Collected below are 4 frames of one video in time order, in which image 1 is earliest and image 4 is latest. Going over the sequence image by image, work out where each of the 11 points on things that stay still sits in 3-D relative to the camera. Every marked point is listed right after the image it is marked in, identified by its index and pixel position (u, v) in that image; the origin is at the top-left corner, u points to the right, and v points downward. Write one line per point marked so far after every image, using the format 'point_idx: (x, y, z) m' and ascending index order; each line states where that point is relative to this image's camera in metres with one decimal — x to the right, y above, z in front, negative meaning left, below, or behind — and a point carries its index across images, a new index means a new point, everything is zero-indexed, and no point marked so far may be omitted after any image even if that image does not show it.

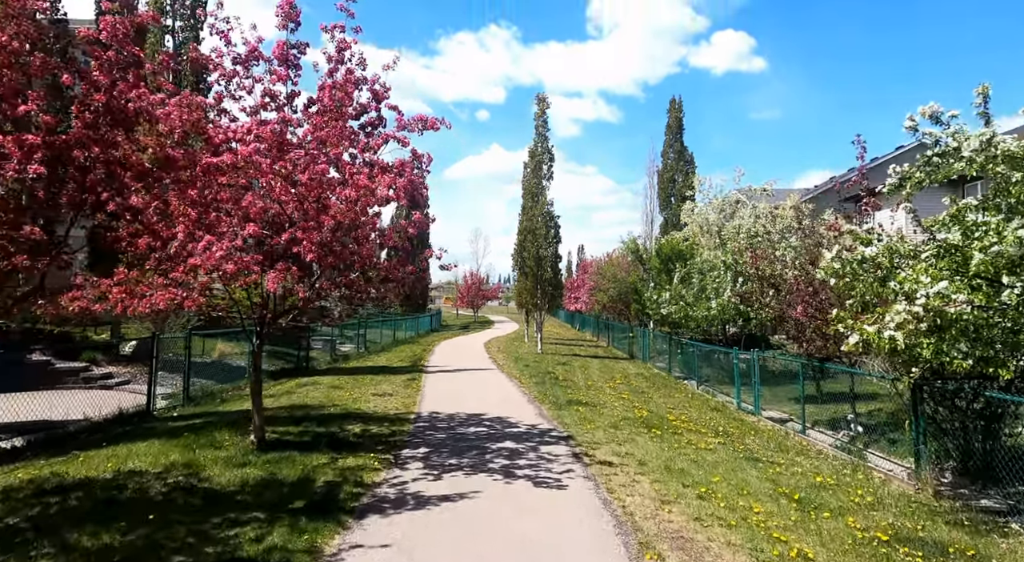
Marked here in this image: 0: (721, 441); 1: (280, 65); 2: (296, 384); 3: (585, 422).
0: (+3.2, -2.5, +10.7) m
1: (-2.8, +2.6, +8.3) m
2: (-5.0, -2.4, +16.1) m
3: (+1.2, -2.3, +11.4) m
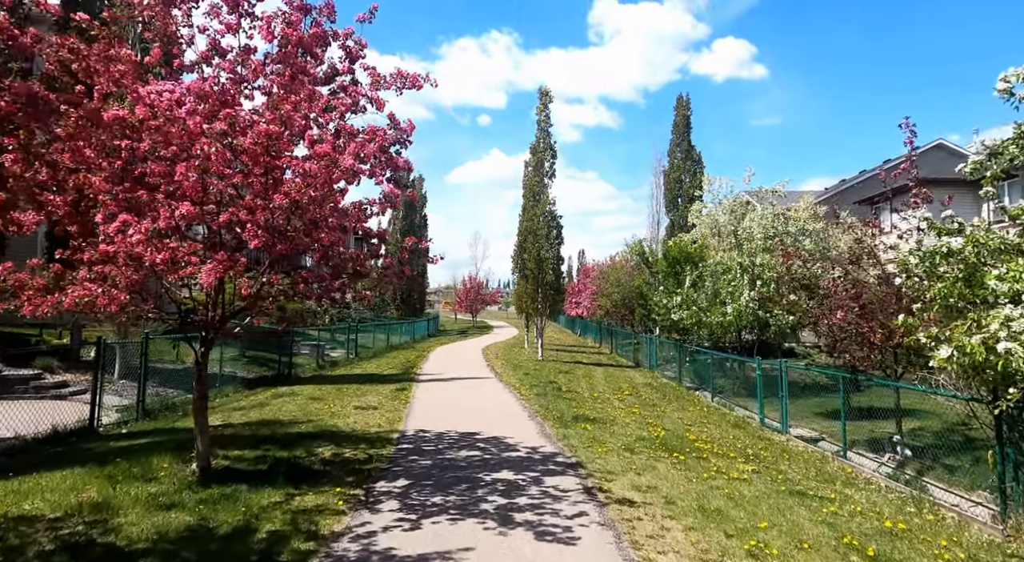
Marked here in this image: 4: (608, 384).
0: (+3.2, -2.5, +9.1) m
1: (-2.8, +2.6, +6.8) m
2: (-5.0, -2.4, +14.5) m
3: (+1.2, -2.3, +9.8) m
4: (+2.8, -2.9, +19.9) m
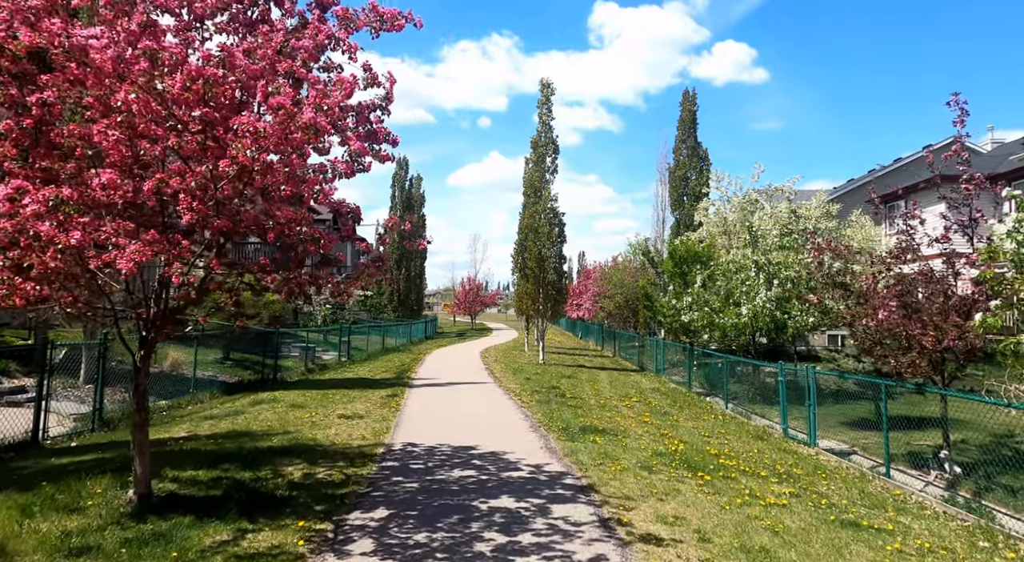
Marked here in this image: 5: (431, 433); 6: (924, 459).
0: (+3.2, -2.4, +7.9) m
1: (-2.7, +2.7, +5.6) m
2: (-5.0, -2.3, +13.3) m
3: (+1.2, -2.2, +8.6) m
4: (+2.7, -2.9, +18.7) m
5: (-1.3, -2.4, +11.0) m
6: (+6.1, -2.6, +10.3) m
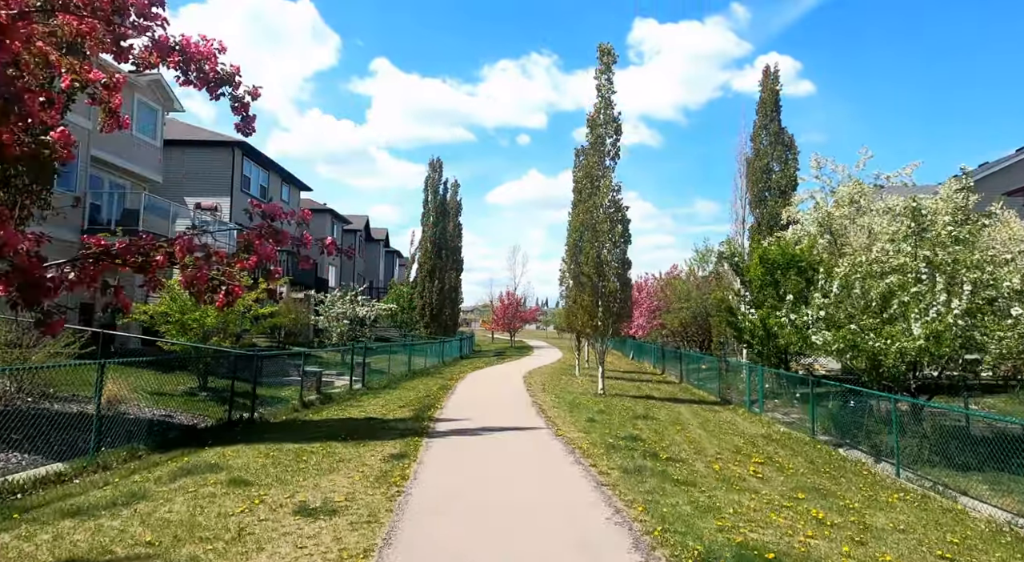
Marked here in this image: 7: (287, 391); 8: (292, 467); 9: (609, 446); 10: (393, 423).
0: (+3.8, -2.3, +2.6) m
1: (-2.3, +2.9, +0.7) m
2: (-4.1, -2.3, +8.4) m
3: (+1.8, -2.1, +3.4) m
4: (+3.9, -3.0, +13.3) m
5: (-0.5, -2.3, +5.9) m
6: (+6.8, -2.5, +4.8) m
7: (-5.8, -2.8, +17.9) m
8: (-2.9, -2.4, +9.1) m
9: (+1.6, -2.7, +11.4) m
10: (-2.4, -2.8, +13.7) m
